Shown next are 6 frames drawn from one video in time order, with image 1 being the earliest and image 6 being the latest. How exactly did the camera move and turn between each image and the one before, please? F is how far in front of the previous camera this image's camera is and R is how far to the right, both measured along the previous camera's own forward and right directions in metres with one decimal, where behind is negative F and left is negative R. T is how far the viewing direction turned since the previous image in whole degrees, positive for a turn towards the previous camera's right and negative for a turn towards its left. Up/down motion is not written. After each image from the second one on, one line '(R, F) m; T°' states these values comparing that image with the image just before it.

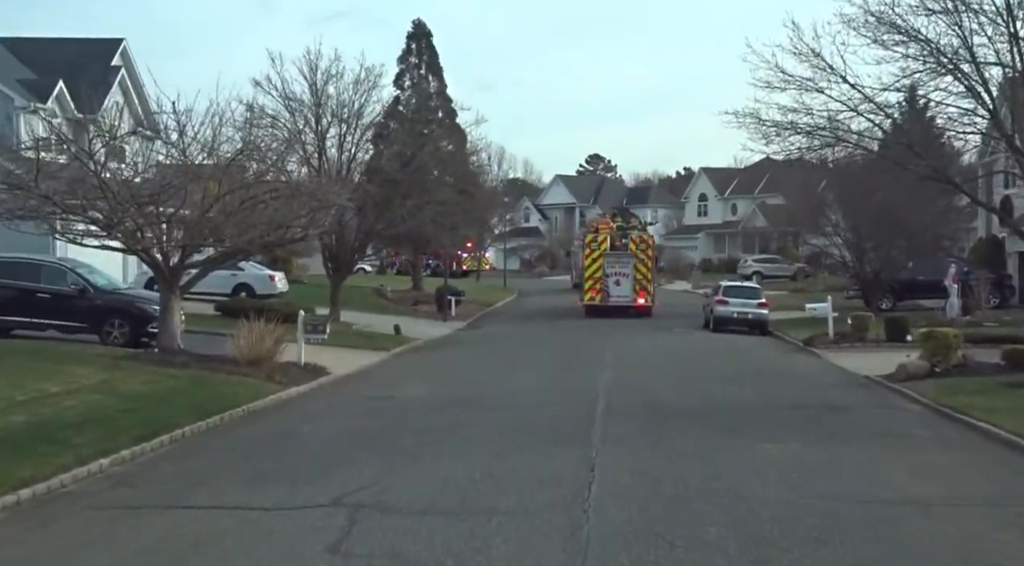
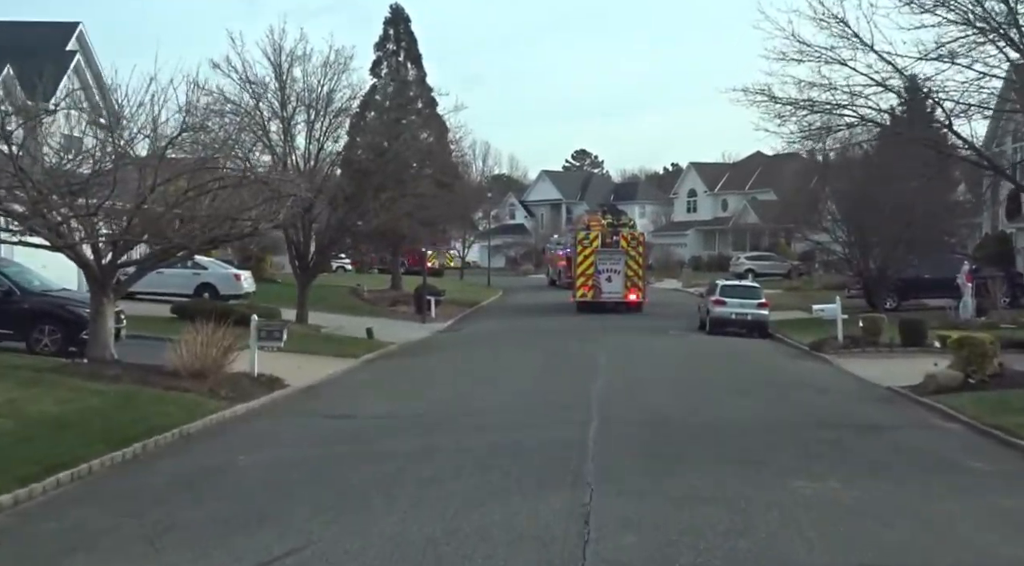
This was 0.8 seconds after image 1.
(+0.1, +2.4) m; +1°
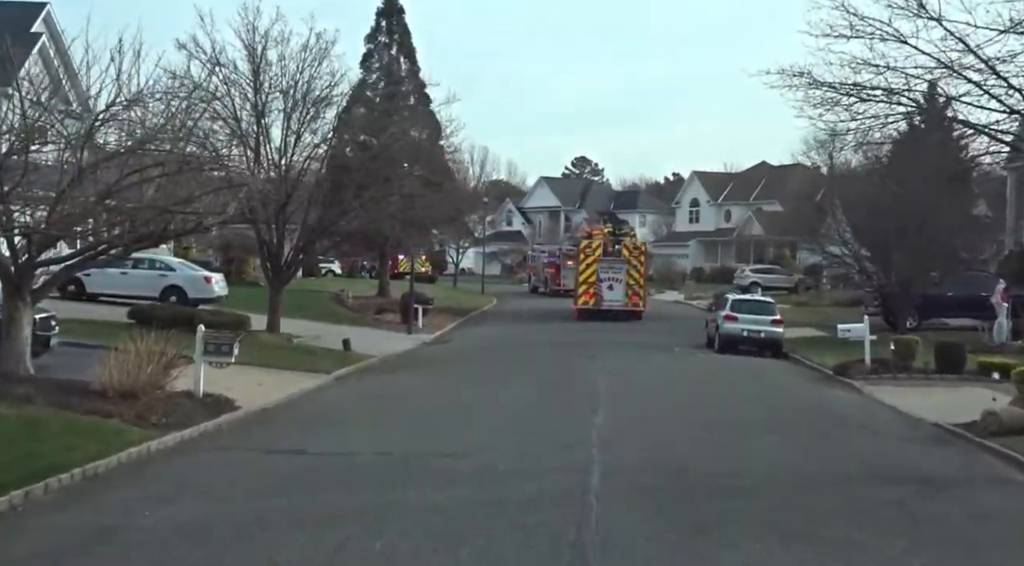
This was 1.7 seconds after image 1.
(+0.1, +2.7) m; 0°
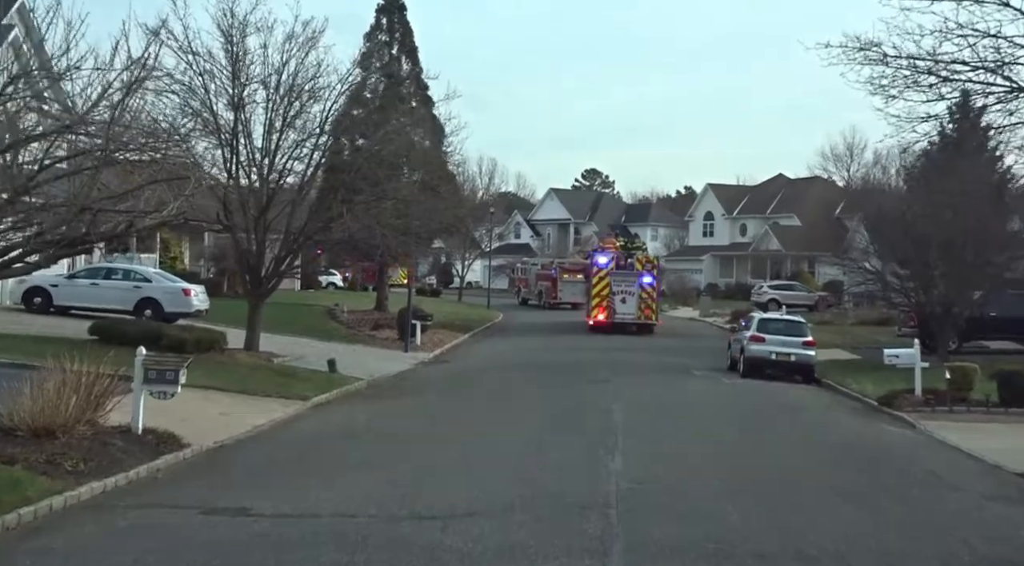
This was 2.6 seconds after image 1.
(+0.1, +2.7) m; 0°
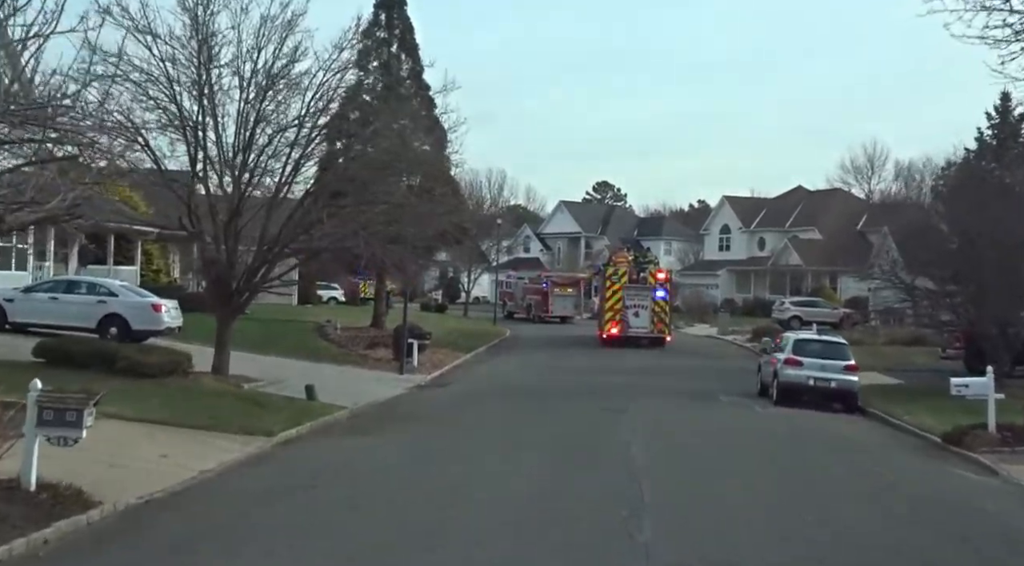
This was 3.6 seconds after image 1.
(+0.1, +3.0) m; -1°
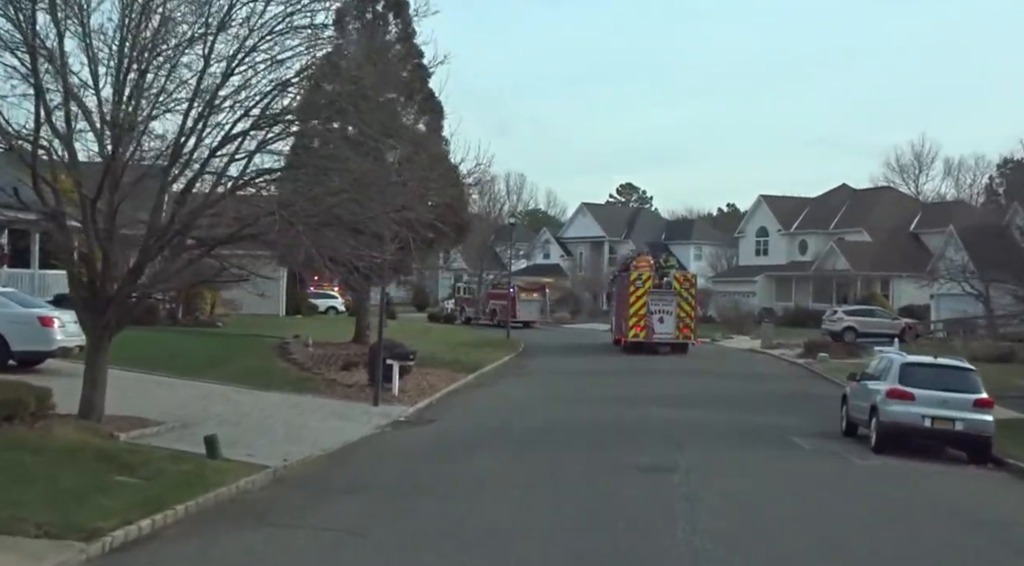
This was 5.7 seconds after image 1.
(+0.3, +6.7) m; -1°
